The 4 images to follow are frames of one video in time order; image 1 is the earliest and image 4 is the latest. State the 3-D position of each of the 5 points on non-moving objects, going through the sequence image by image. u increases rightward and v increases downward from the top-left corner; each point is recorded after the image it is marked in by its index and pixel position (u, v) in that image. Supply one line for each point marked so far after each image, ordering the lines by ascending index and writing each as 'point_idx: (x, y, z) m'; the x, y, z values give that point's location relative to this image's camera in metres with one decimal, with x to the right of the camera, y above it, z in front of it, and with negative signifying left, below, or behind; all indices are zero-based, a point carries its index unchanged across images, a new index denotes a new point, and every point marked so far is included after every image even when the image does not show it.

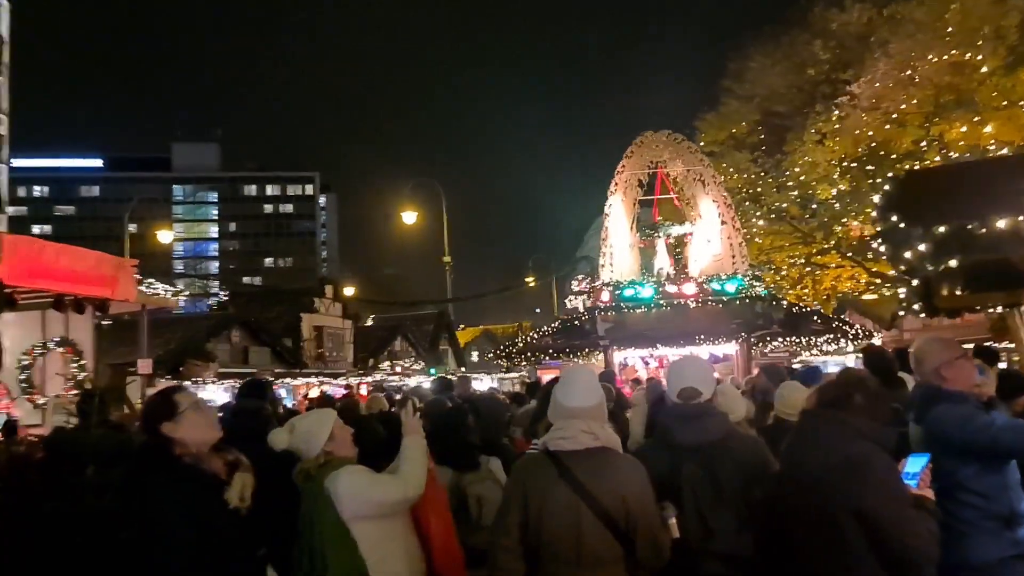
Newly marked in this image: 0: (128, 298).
0: (-5.5, -0.1, +13.8) m
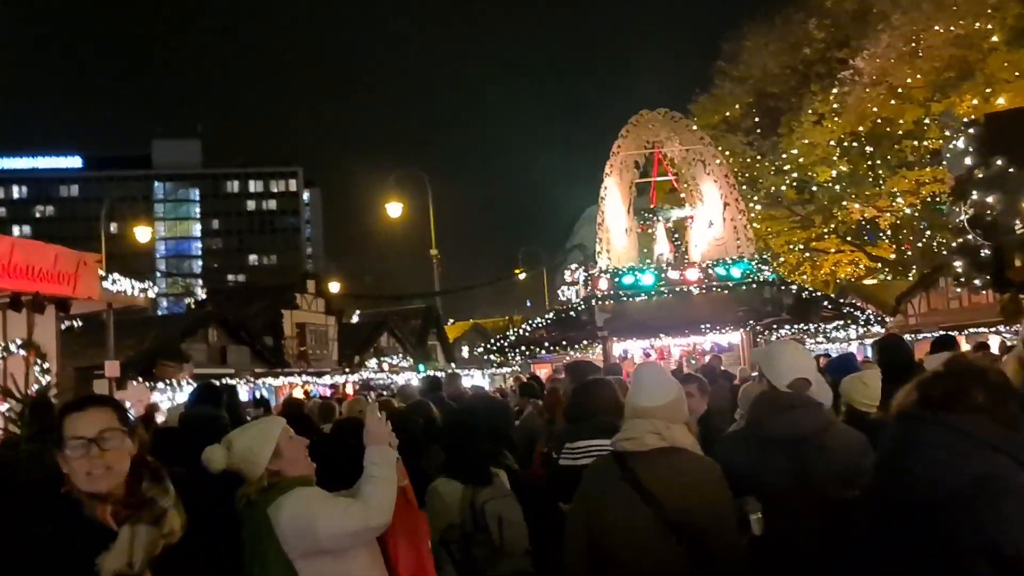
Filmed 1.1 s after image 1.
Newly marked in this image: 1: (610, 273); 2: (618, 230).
0: (-5.6, -0.1, +12.7) m
1: (+1.6, +0.2, +15.5) m
2: (+1.8, +1.0, +16.9) m
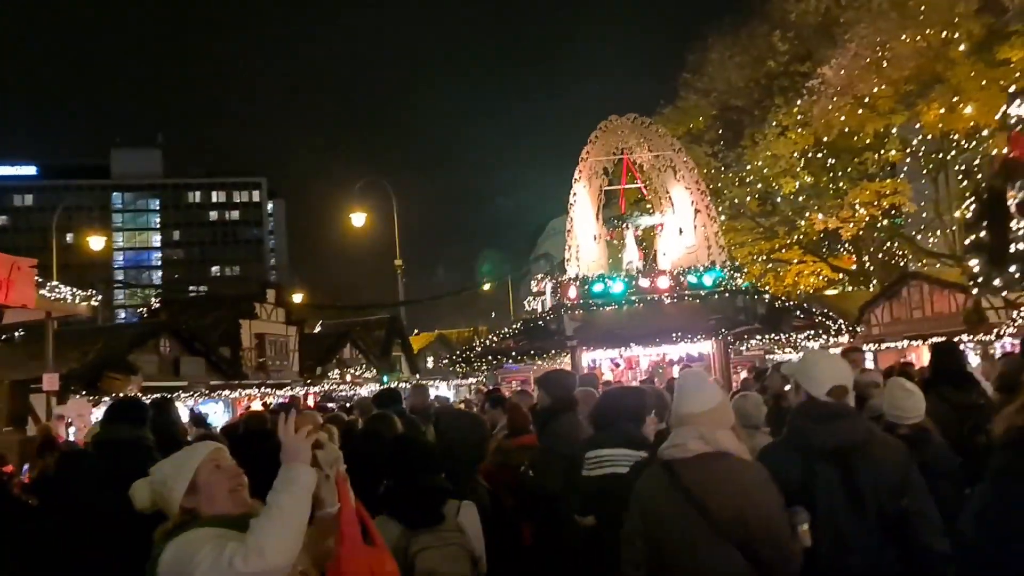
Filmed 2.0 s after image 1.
0: (-6.0, -0.2, +12.0) m
1: (+1.0, +0.1, +15.1) m
2: (+1.3, +0.9, +16.5) m
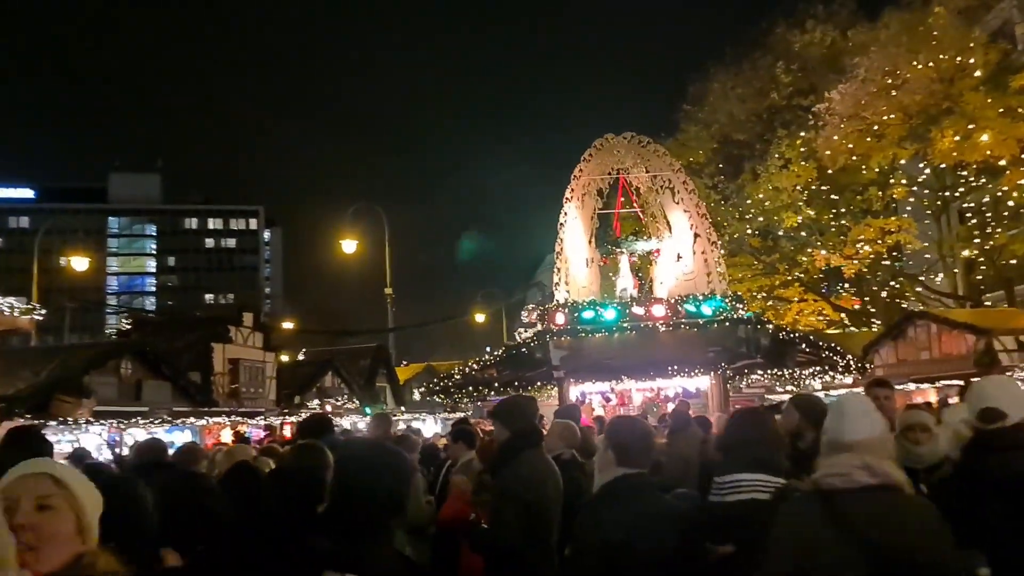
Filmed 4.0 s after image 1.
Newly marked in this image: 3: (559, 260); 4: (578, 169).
0: (-6.2, -0.3, +10.9) m
1: (+0.8, -0.3, +14.0) m
2: (+1.1, +0.4, +15.4) m
3: (+0.7, +0.4, +15.6) m
4: (+1.1, +1.9, +15.7) m
